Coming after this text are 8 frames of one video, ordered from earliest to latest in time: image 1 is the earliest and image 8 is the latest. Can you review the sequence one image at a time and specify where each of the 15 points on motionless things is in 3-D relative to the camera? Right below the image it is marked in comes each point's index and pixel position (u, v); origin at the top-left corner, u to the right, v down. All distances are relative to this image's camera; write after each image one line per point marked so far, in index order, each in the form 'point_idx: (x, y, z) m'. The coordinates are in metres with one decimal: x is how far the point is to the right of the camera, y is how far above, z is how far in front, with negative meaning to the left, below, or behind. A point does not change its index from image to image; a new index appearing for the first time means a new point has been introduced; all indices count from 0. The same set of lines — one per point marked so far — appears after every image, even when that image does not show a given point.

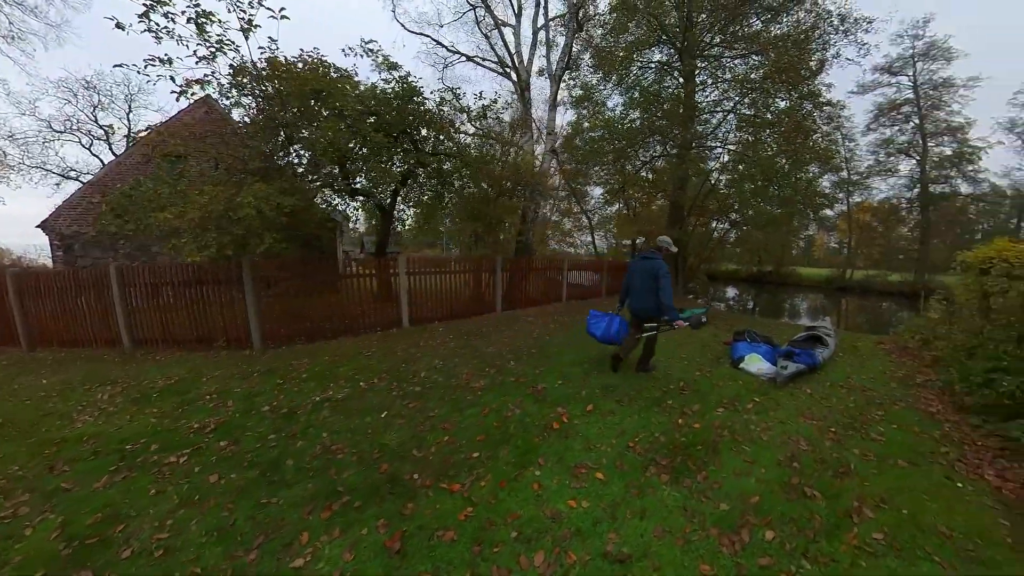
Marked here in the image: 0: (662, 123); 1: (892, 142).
0: (+5.6, +6.0, +11.9) m
1: (+23.5, +8.9, +19.6) m
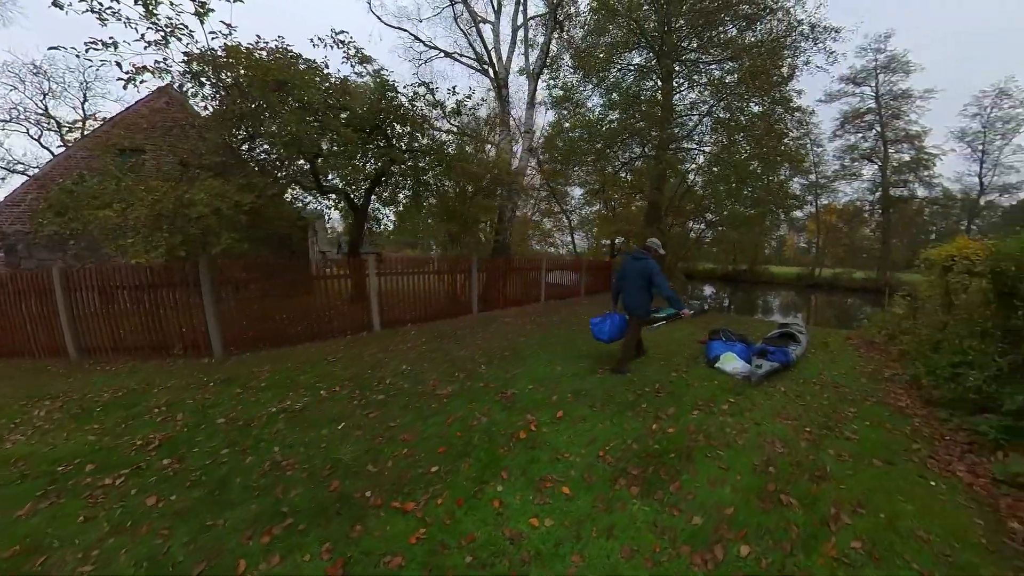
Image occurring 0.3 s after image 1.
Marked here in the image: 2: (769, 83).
0: (+4.7, +6.0, +12.0) m
1: (+22.2, +9.0, +20.5) m
2: (+8.7, +6.9, +10.8) m
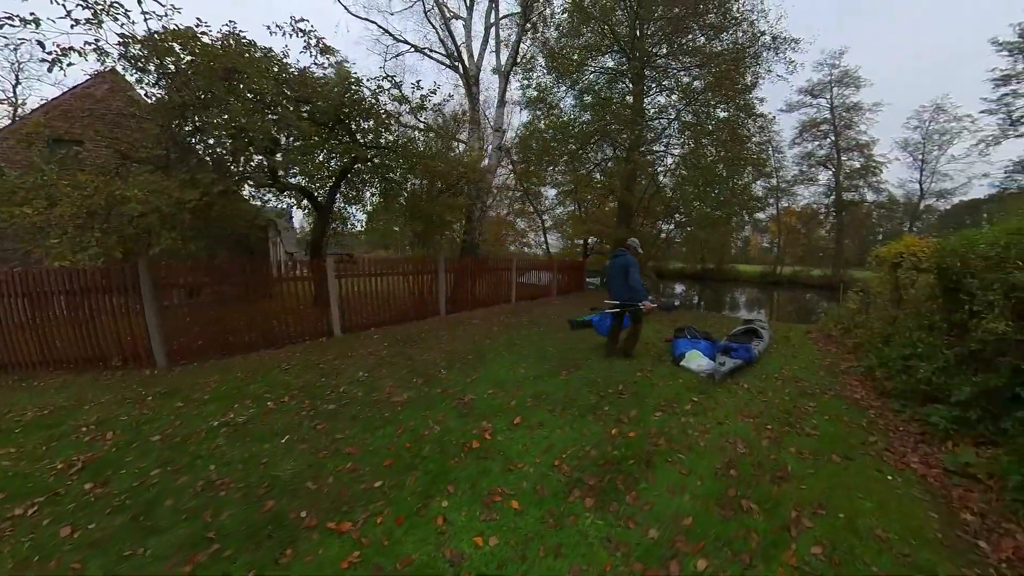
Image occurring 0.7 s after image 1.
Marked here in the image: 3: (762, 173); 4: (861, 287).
0: (+3.6, +6.0, +12.1) m
1: (+20.5, +9.1, +21.7) m
2: (+7.7, +7.0, +11.1) m
3: (+10.5, +4.8, +13.3) m
4: (+8.1, 0.0, +7.4) m
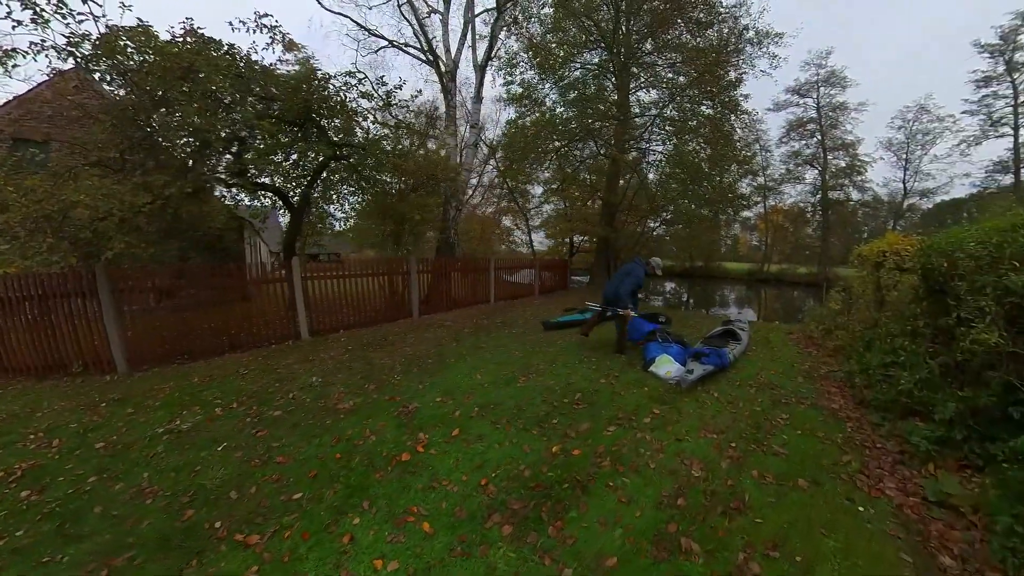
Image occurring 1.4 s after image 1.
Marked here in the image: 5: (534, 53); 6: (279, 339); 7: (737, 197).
0: (+3.0, +6.0, +11.8) m
1: (+19.6, +9.2, +21.8) m
2: (+7.0, +7.0, +11.0) m
3: (+9.8, +4.9, +13.2) m
4: (+7.5, 0.0, +7.2) m
5: (+0.9, +9.3, +12.6) m
6: (-6.3, -1.4, +8.6) m
7: (+9.0, +3.6, +12.7) m
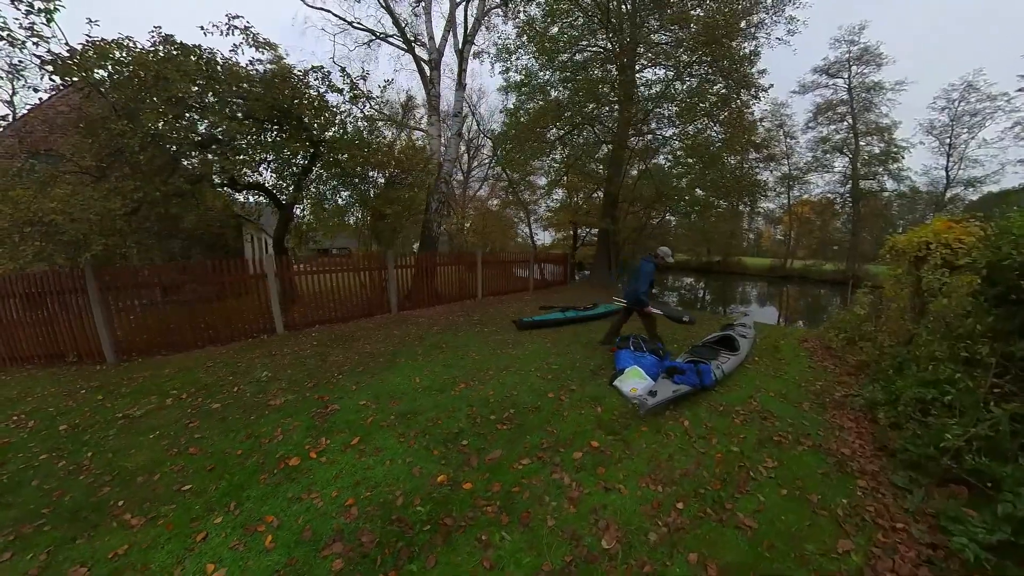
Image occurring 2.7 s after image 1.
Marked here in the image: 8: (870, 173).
0: (+2.8, +6.2, +11.0) m
1: (+20.0, +9.4, +20.1) m
2: (+6.9, +7.1, +9.9) m
3: (+9.7, +5.0, +12.1) m
4: (+7.1, +0.1, +6.3) m
5: (+0.8, +9.5, +11.8) m
6: (-6.6, -1.2, +8.3) m
7: (+8.9, +3.7, +11.7) m
8: (+21.6, +7.0, +19.2) m
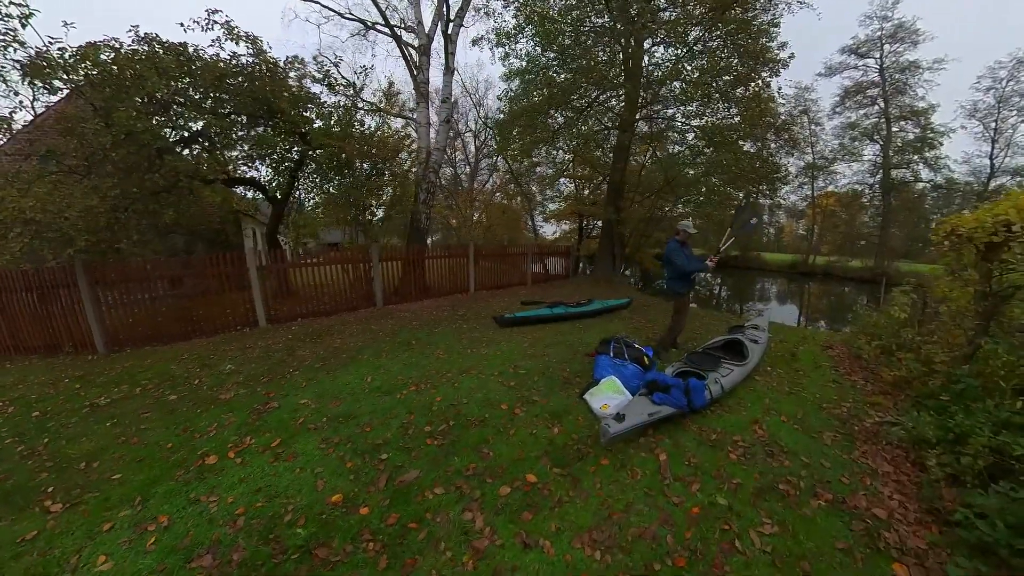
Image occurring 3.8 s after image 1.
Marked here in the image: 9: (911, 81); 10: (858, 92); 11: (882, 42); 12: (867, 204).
0: (+2.8, +6.3, +10.3) m
1: (+20.3, +9.5, +18.7) m
2: (+6.9, +7.2, +9.1) m
3: (+9.7, +5.1, +11.1) m
4: (+6.9, +0.1, +5.5) m
5: (+0.9, +9.7, +11.1) m
6: (-6.8, -1.0, +8.0) m
7: (+8.9, +3.9, +10.8) m
8: (+21.9, +7.1, +17.8) m
9: (+22.5, +11.6, +17.8) m
10: (+20.3, +11.4, +18.6) m
11: (+20.8, +13.8, +17.8) m
12: (+21.3, +5.1, +19.1) m
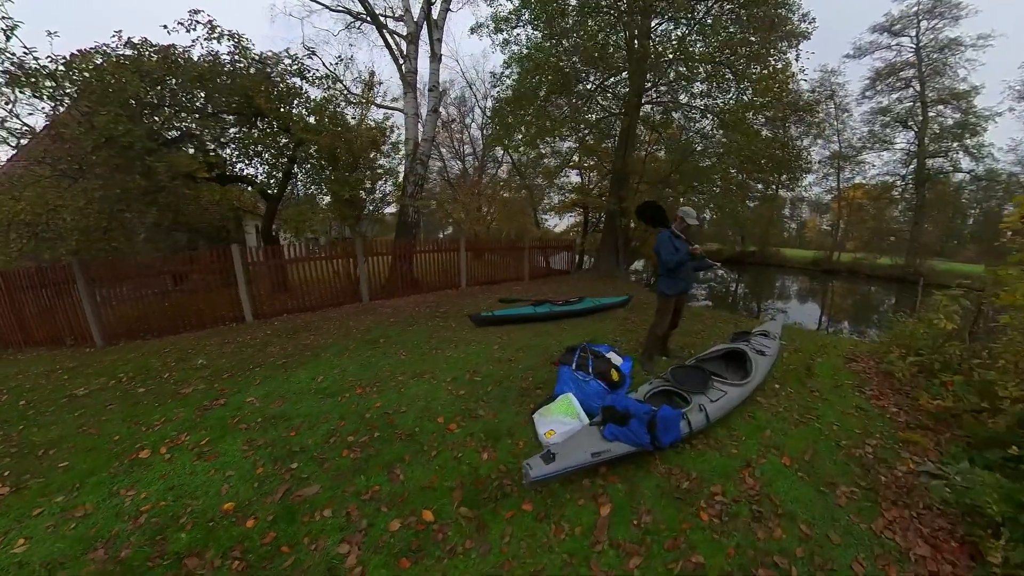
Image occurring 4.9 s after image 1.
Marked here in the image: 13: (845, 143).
0: (+2.8, +6.4, +9.6) m
1: (+20.7, +9.6, +17.4) m
2: (+6.8, +7.2, +8.3) m
3: (+9.7, +5.1, +10.2) m
4: (+6.7, +0.1, +4.8) m
5: (+1.0, +9.9, +10.5) m
6: (-6.9, -0.8, +7.9) m
7: (+8.9, +3.9, +9.9) m
8: (+22.2, +7.1, +16.4) m
9: (+22.8, +11.6, +16.3) m
10: (+20.6, +11.5, +17.2) m
11: (+21.2, +13.8, +16.4) m
12: (+21.6, +5.1, +17.8) m
13: (+20.1, +8.7, +19.2) m
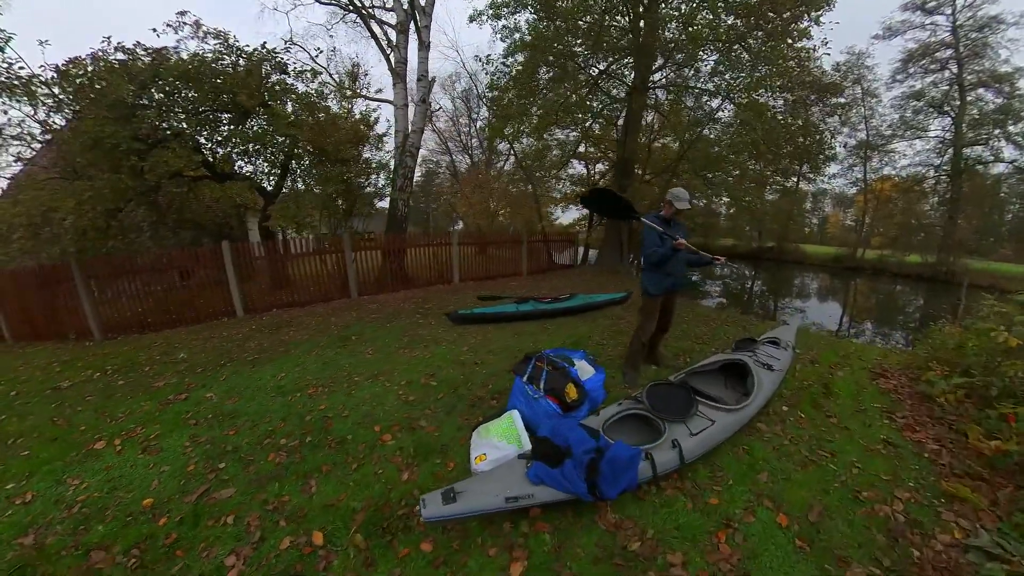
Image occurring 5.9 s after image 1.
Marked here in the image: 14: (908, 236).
0: (+2.9, +6.5, +9.1) m
1: (+21.0, +9.6, +16.2) m
2: (+6.8, +7.3, +7.6) m
3: (+9.8, +5.2, +9.5) m
4: (+6.5, +0.1, +4.3) m
5: (+1.1, +10.0, +10.0) m
6: (-7.0, -0.6, +7.8) m
7: (+8.9, +4.0, +9.2) m
8: (+22.5, +7.1, +15.2) m
9: (+23.1, +11.6, +15.0) m
10: (+21.0, +11.5, +16.0) m
11: (+21.5, +13.8, +15.1) m
12: (+21.9, +5.2, +16.6) m
13: (+20.5, +8.8, +18.1) m
14: (+22.3, +2.9, +17.9) m
